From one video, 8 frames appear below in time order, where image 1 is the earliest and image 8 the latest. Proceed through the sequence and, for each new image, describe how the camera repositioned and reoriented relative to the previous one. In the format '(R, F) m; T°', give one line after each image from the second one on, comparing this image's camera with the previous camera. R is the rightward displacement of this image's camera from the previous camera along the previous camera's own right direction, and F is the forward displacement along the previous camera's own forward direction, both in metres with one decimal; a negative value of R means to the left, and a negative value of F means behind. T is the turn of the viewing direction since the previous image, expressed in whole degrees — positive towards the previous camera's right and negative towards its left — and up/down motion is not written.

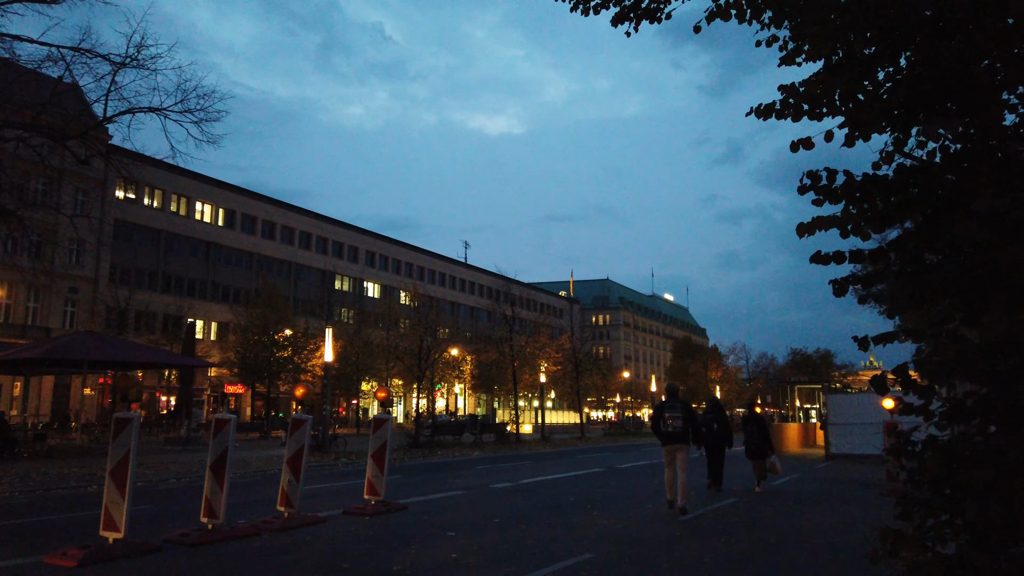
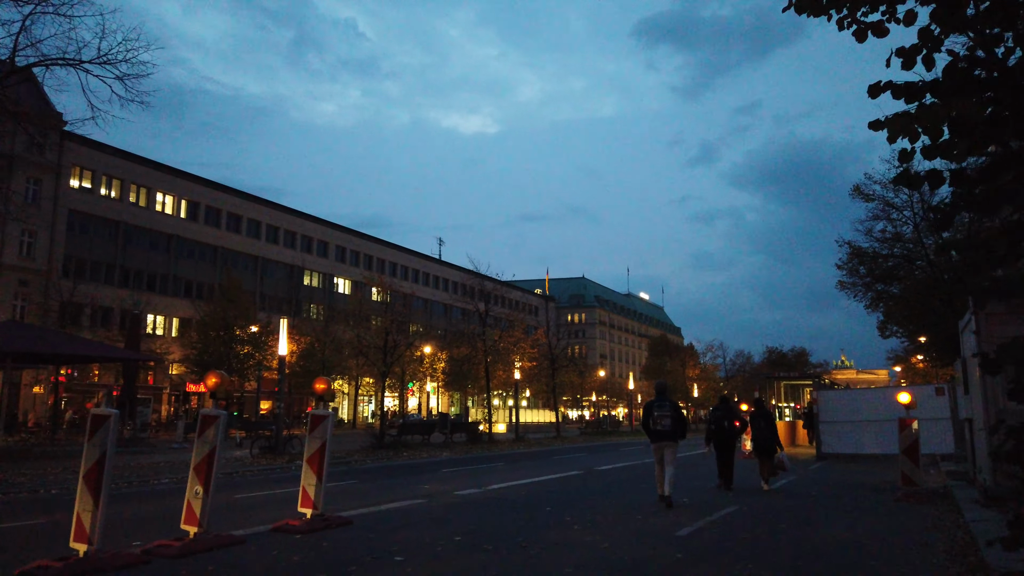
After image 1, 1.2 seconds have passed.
(+0.1, +1.7) m; +2°
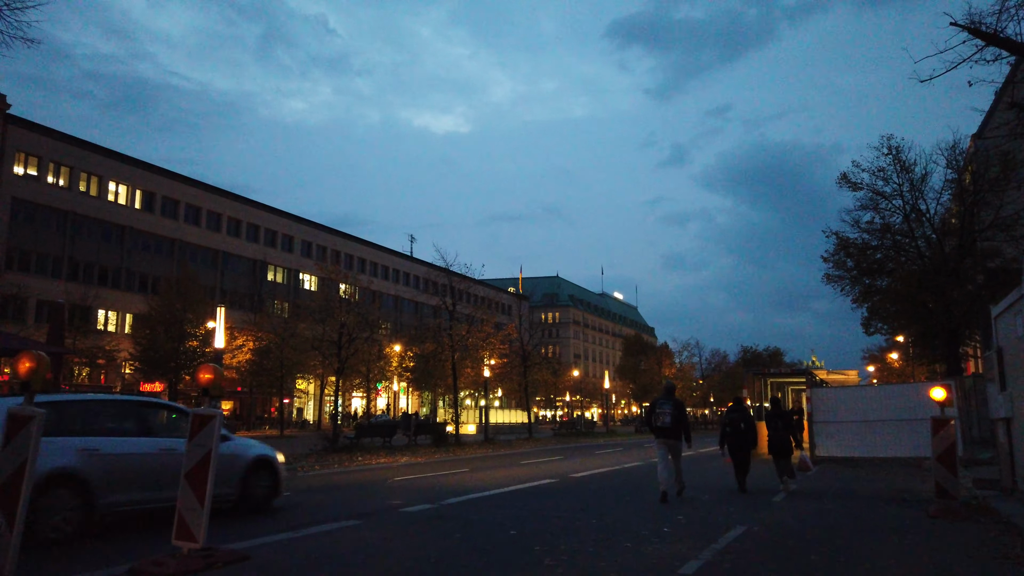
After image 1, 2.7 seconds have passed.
(+0.2, +2.2) m; +2°
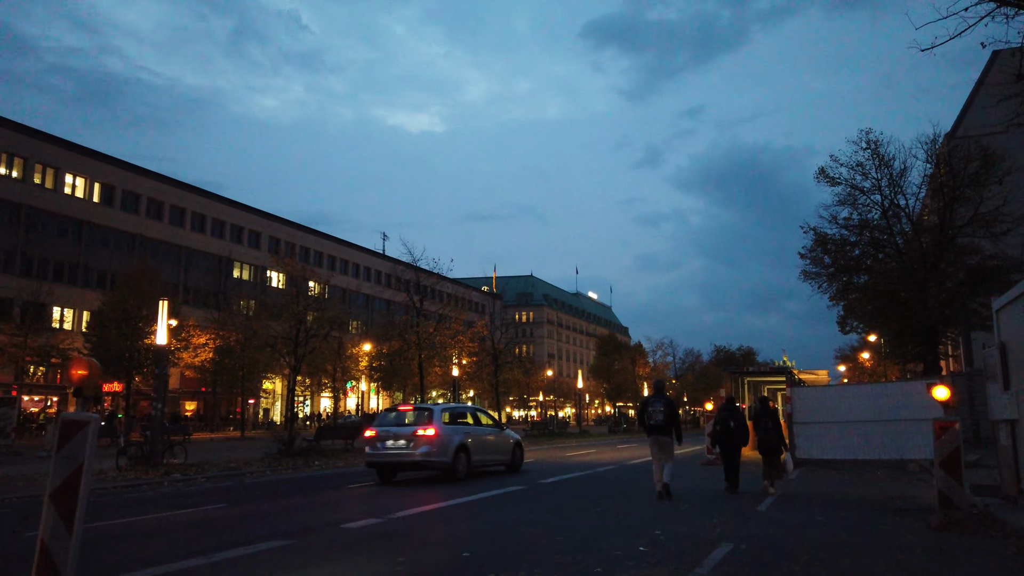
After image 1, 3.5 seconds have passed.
(+0.2, +1.2) m; +2°
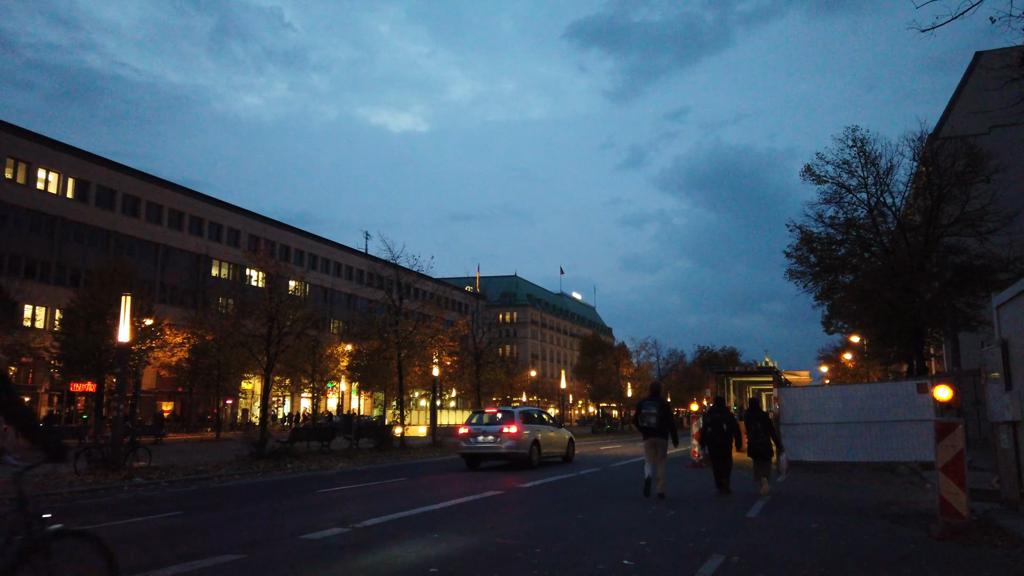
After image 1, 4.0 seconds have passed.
(+0.1, +0.6) m; +1°
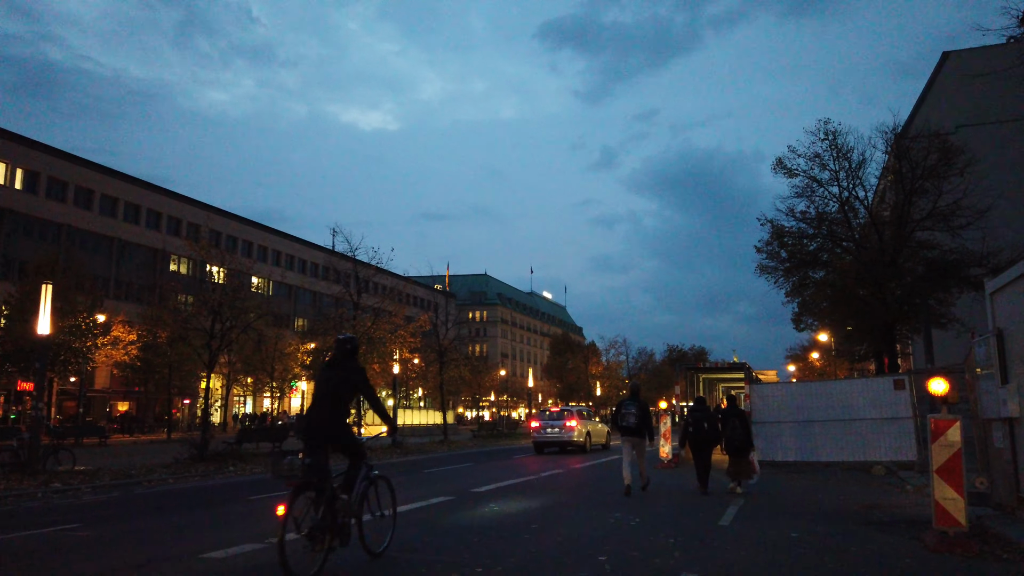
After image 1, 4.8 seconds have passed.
(+0.3, +1.1) m; +2°
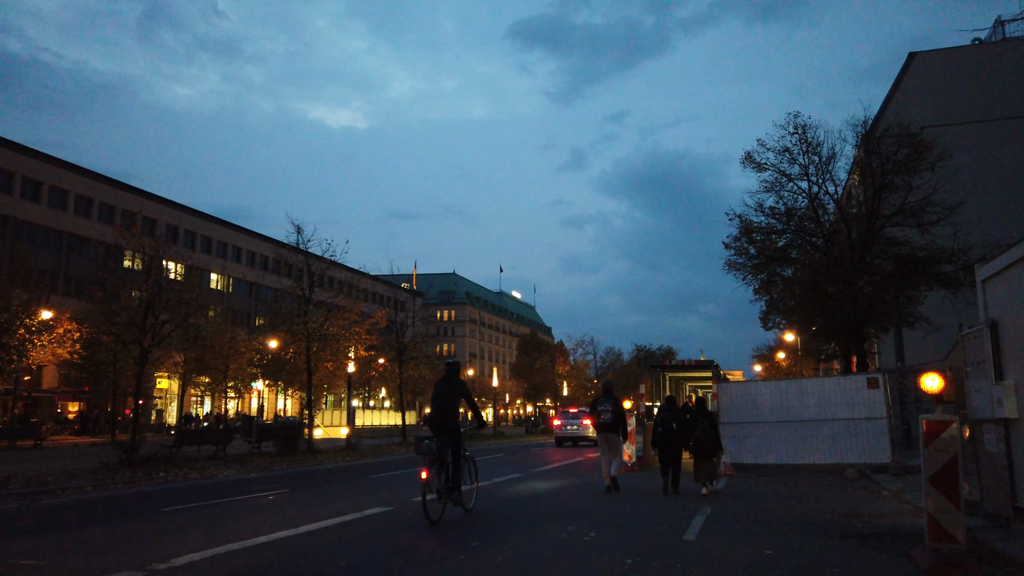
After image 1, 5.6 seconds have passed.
(+0.3, +1.1) m; +2°
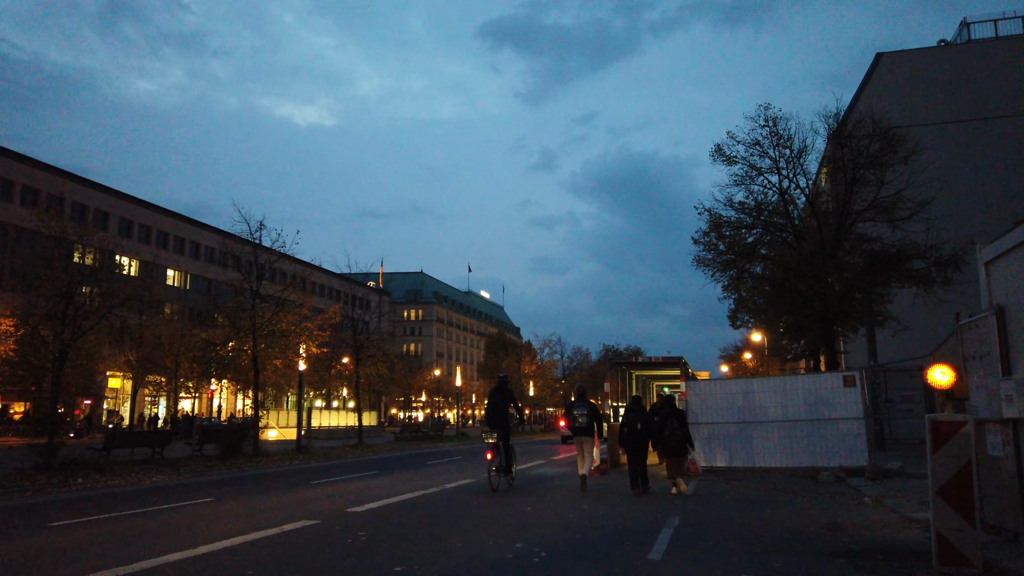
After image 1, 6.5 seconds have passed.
(+0.3, +1.2) m; +2°
